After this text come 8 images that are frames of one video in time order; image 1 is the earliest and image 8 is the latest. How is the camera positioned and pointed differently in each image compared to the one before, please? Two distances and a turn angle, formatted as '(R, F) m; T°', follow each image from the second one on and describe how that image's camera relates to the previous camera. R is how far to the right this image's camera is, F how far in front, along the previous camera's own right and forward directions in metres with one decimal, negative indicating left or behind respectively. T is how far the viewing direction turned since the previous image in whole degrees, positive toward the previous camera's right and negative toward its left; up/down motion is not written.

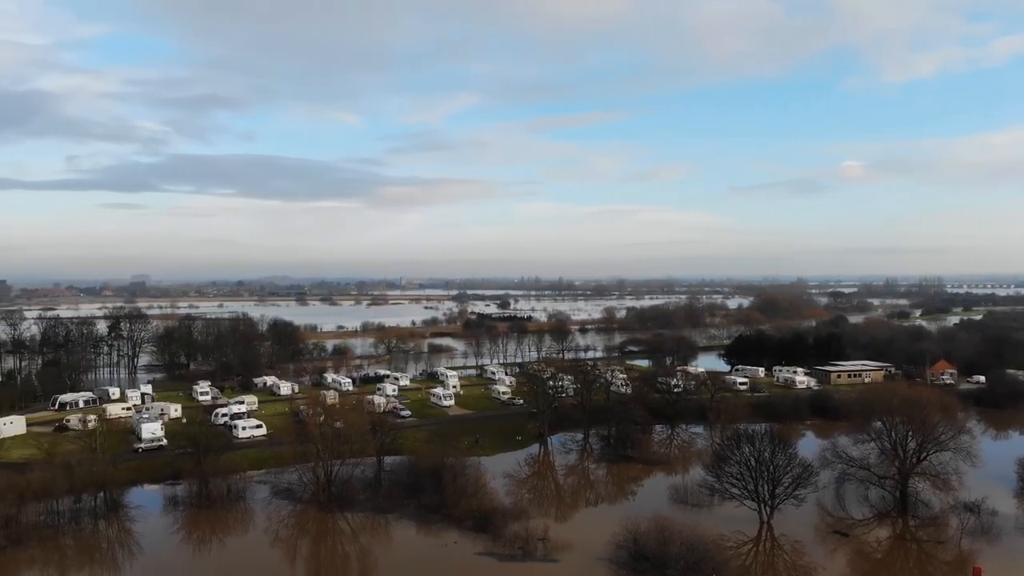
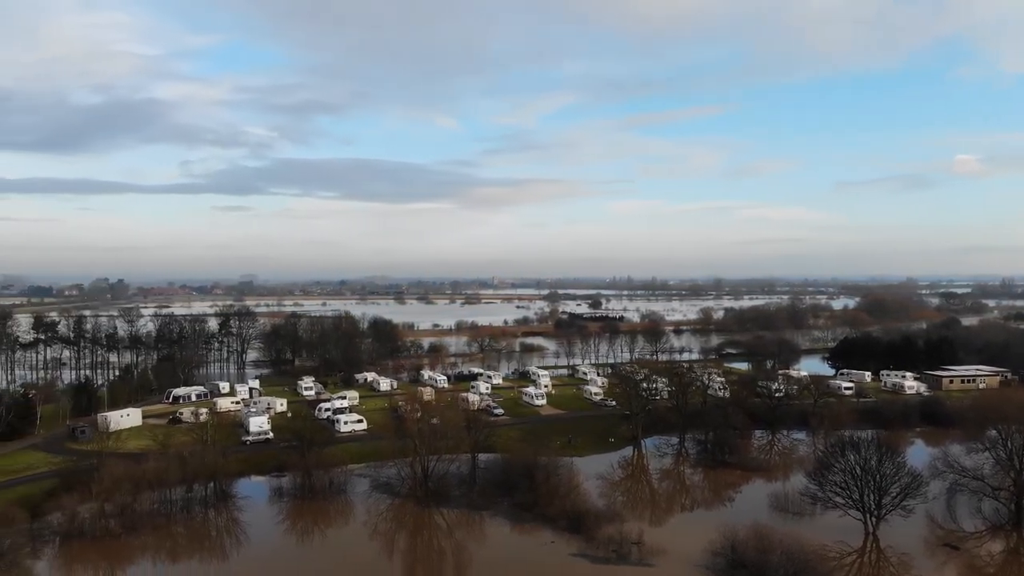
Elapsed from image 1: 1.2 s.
(-1.3, +0.1) m; -5°
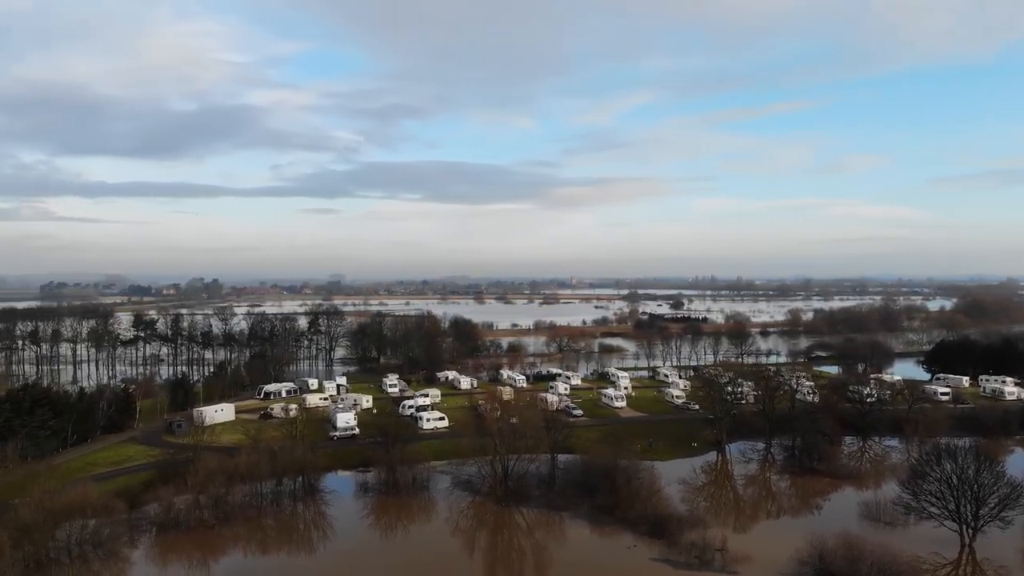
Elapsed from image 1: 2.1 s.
(-1.3, 0.0) m; -4°
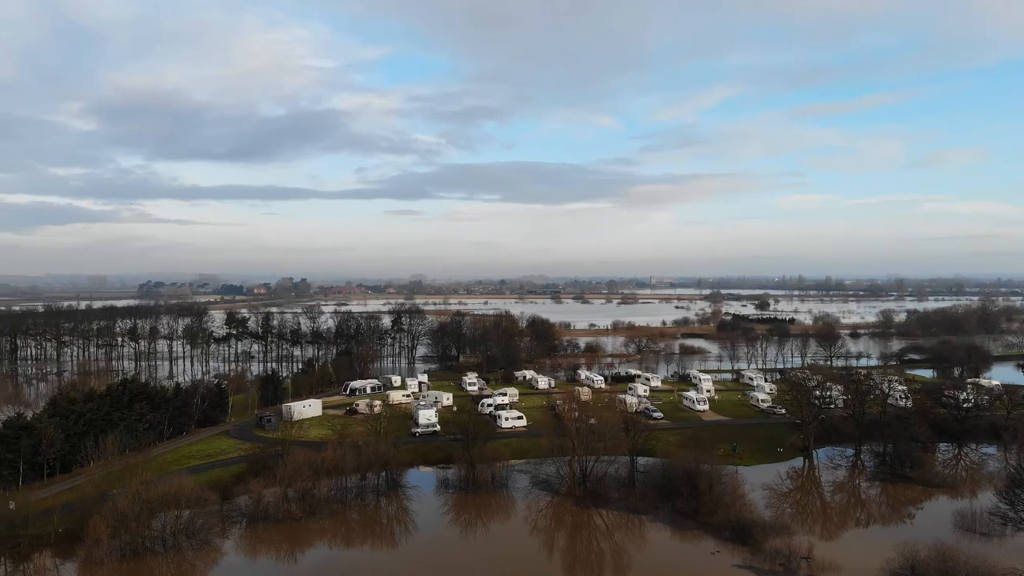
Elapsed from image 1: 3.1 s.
(-1.2, -0.1) m; -4°
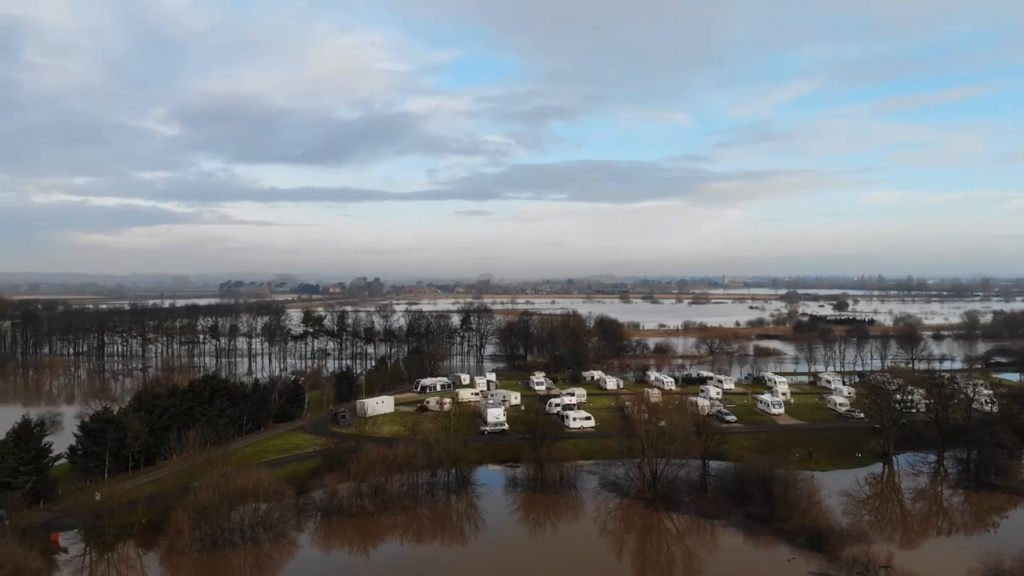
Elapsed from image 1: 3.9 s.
(-0.7, 0.0) m; -4°
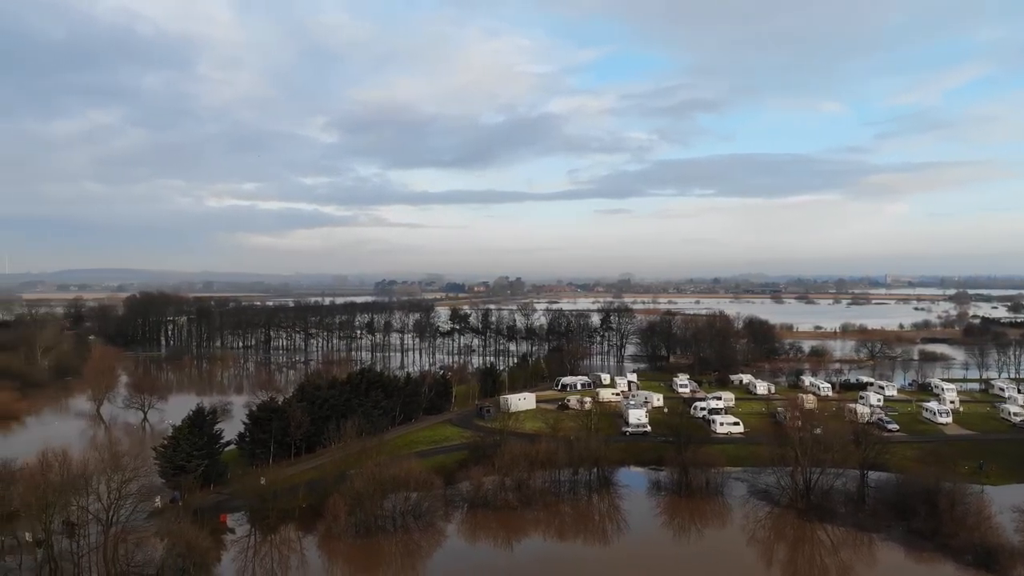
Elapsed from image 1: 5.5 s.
(+0.2, -1.6) m; -13°
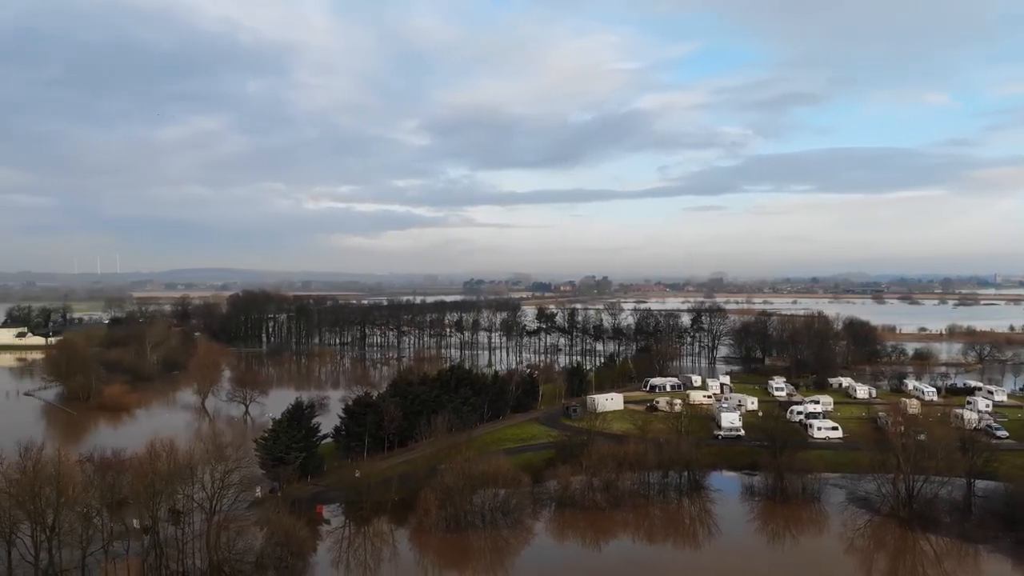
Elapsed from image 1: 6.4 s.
(+0.1, -1.8) m; -8°
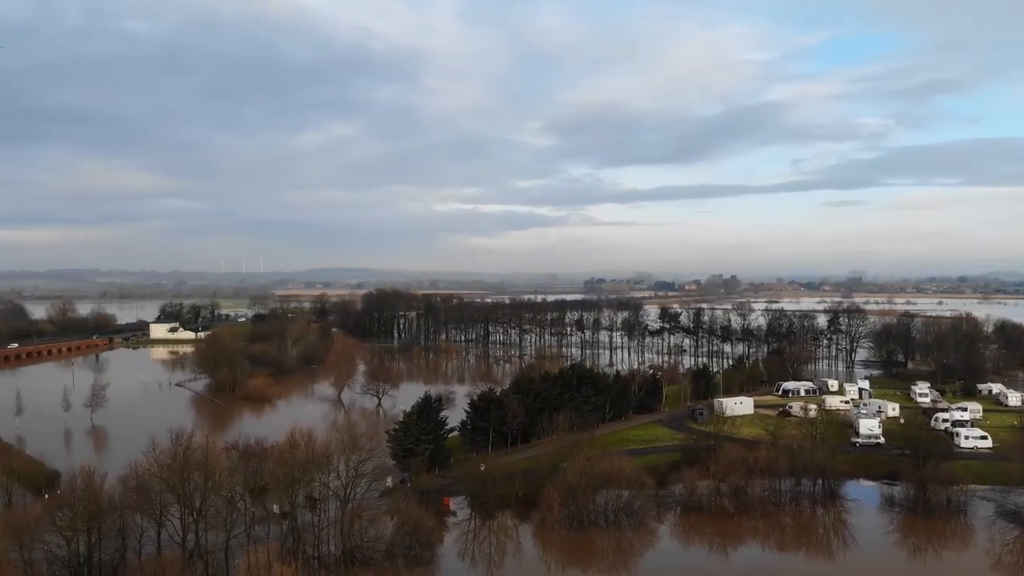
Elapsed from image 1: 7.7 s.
(+0.3, -4.1) m; -12°
